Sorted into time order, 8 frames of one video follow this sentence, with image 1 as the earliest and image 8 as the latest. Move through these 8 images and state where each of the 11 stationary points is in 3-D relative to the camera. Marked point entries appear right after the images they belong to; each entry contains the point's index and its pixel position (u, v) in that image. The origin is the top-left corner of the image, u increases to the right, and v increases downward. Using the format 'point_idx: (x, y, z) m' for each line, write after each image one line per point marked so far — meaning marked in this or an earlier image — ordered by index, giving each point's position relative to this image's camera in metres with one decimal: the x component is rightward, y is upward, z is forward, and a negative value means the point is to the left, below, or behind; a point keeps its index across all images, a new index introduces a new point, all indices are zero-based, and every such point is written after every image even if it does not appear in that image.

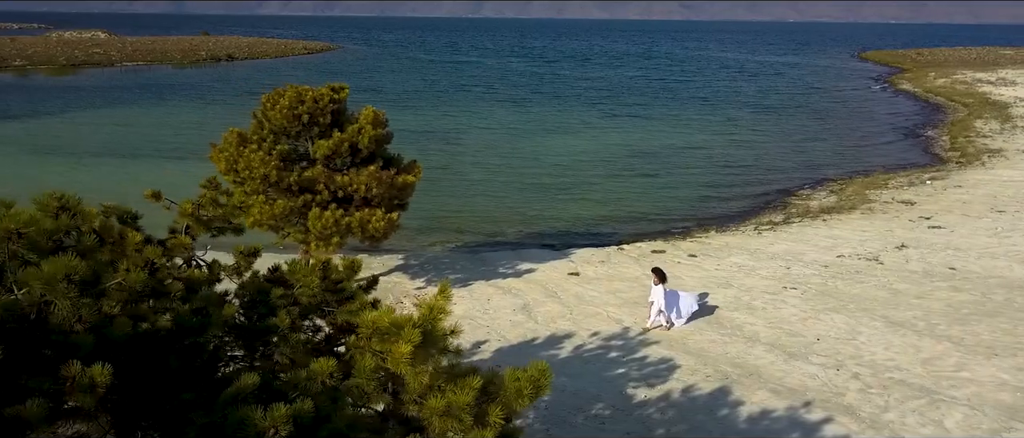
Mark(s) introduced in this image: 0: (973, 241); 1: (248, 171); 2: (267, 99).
0: (+12.0, -0.5, +18.0) m
1: (-4.1, +0.7, +10.8) m
2: (-4.0, +2.0, +11.3) m
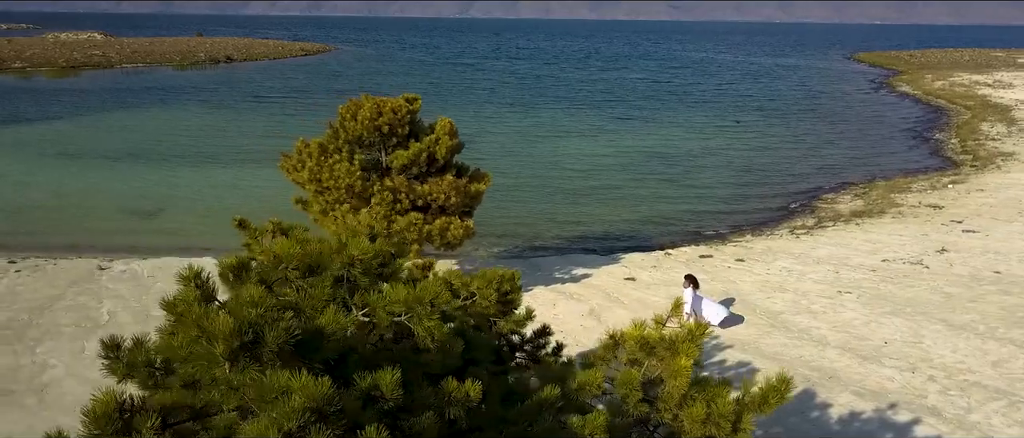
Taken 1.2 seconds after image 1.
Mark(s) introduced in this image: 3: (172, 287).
0: (+13.2, -0.7, +18.3) m
1: (-2.8, +0.6, +11.1) m
2: (-2.8, +1.9, +11.6) m
3: (-6.8, -1.3, +13.8) m
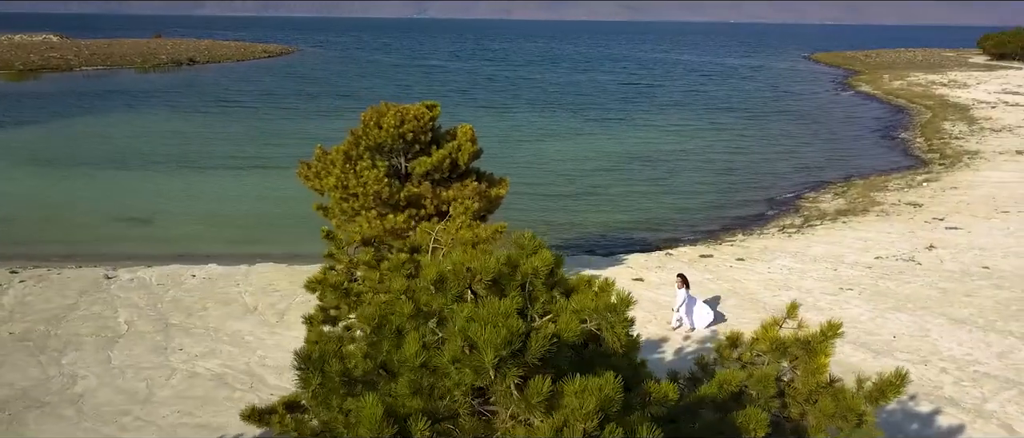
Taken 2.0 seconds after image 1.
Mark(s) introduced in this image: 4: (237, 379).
0: (+13.3, -0.6, +19.1) m
1: (-2.4, +0.5, +11.1) m
2: (-2.4, +1.8, +11.7) m
3: (-6.5, -1.5, +13.7) m
4: (-4.0, -2.3, +9.9) m
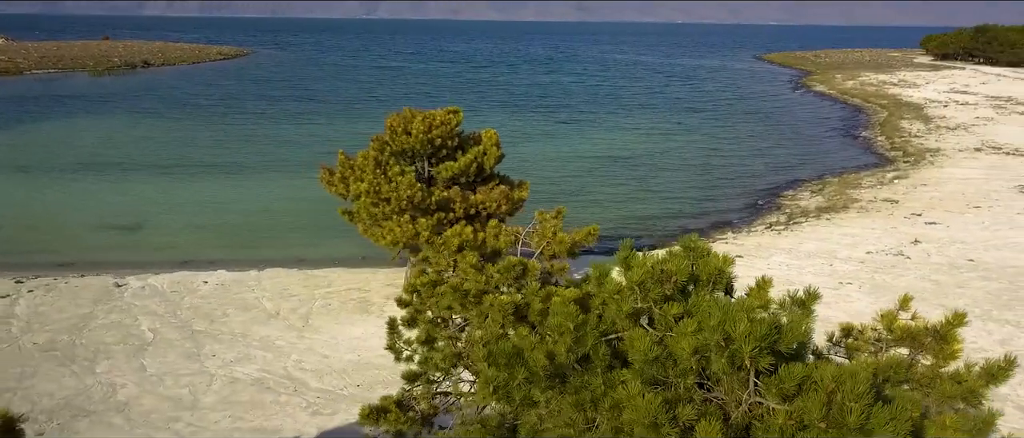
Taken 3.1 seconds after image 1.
0: (+13.4, -0.4, +20.0) m
1: (-2.0, +0.5, +11.3) m
2: (-2.0, +1.7, +11.9) m
3: (-6.1, -1.6, +13.6) m
4: (-3.4, -2.4, +9.9) m
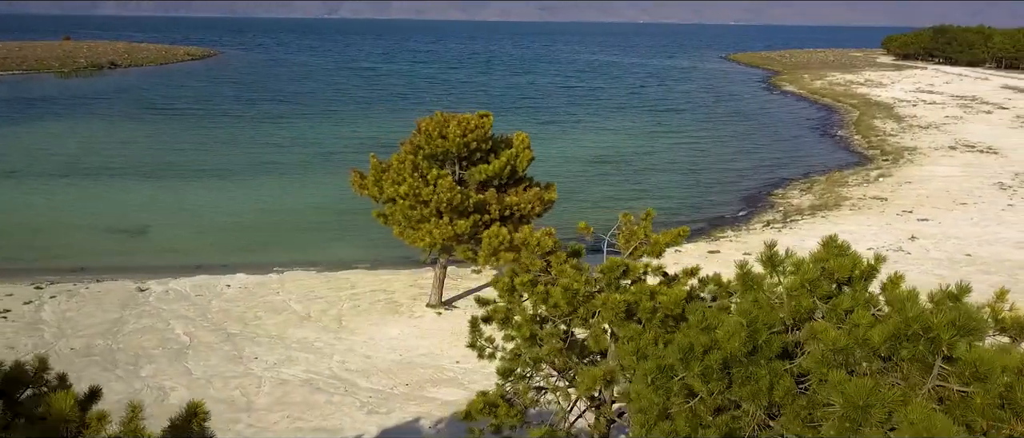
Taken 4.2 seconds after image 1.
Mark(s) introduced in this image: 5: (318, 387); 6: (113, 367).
0: (+13.6, -0.3, +20.8) m
1: (-1.4, +0.4, +11.5) m
2: (-1.4, +1.7, +12.0) m
3: (-5.6, -1.7, +13.7) m
4: (-2.7, -2.4, +10.1) m
5: (-2.8, -2.5, +9.9) m
6: (-6.2, -2.3, +10.6) m
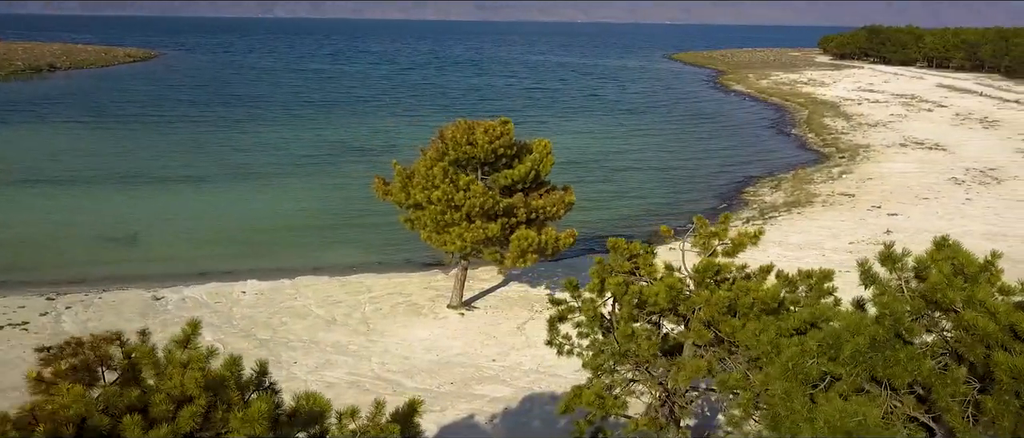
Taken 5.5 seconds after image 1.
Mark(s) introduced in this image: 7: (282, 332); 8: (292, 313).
0: (+13.5, -0.1, +22.1) m
1: (-0.9, +0.4, +11.9) m
2: (-1.0, +1.6, +12.4) m
3: (-5.2, -1.8, +13.7) m
4: (-2.1, -2.5, +10.4) m
5: (-2.2, -2.5, +10.2) m
6: (-5.6, -2.4, +10.6) m
7: (-4.3, -2.1, +12.6) m
8: (-4.4, -1.9, +13.7) m
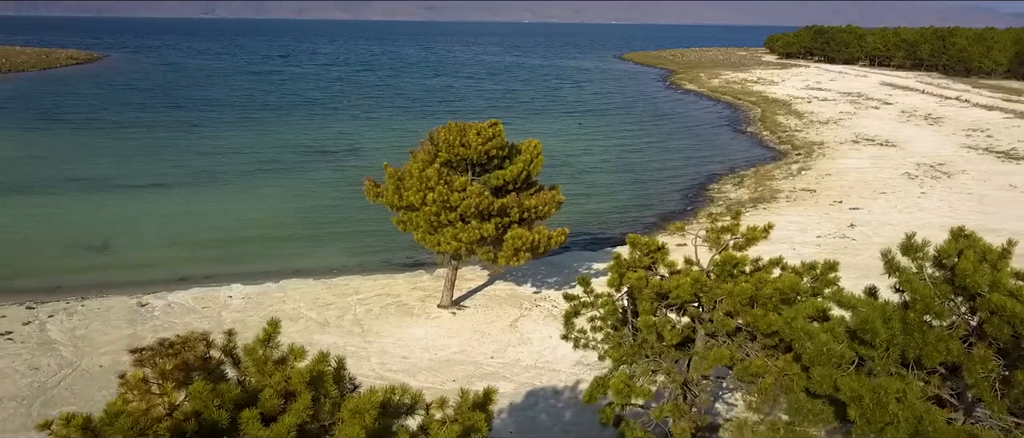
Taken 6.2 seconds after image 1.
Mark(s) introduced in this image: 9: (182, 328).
0: (+12.7, +0.1, +23.2) m
1: (-1.0, +0.4, +12.1) m
2: (-1.2, +1.6, +12.6) m
3: (-5.4, -1.9, +13.7) m
4: (-2.0, -2.5, +10.5) m
5: (-2.2, -2.6, +10.4) m
6: (-5.5, -2.5, +10.5) m
7: (-4.4, -2.1, +12.6) m
8: (-4.6, -1.9, +13.6) m
9: (-6.2, -2.0, +12.9) m
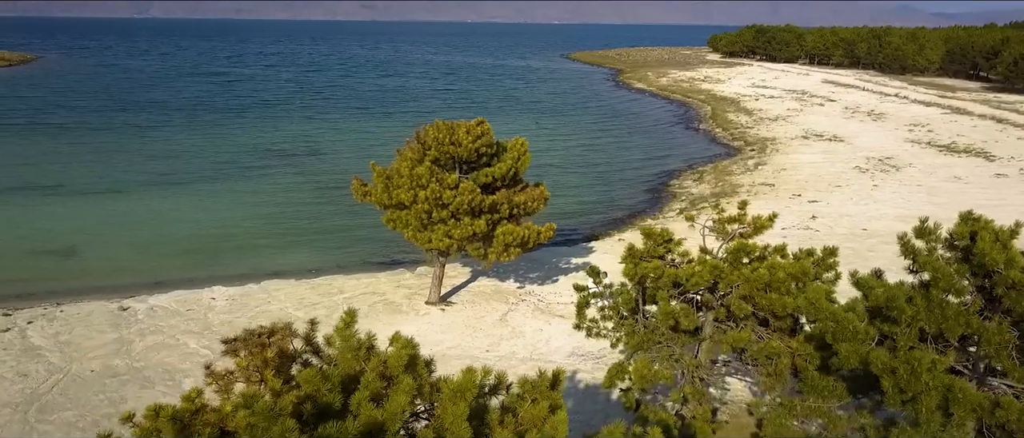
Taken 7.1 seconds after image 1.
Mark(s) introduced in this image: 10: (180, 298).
0: (+11.8, +0.4, +24.3) m
1: (-1.1, +0.4, +12.2) m
2: (-1.4, +1.6, +12.8) m
3: (-5.6, -1.9, +13.6) m
4: (-2.0, -2.5, +10.6) m
5: (-2.1, -2.5, +10.5) m
6: (-5.5, -2.5, +10.4) m
7: (-4.6, -2.1, +12.6) m
8: (-4.8, -1.9, +13.6) m
9: (-6.4, -2.1, +12.7) m
10: (-7.0, -1.7, +14.5) m
